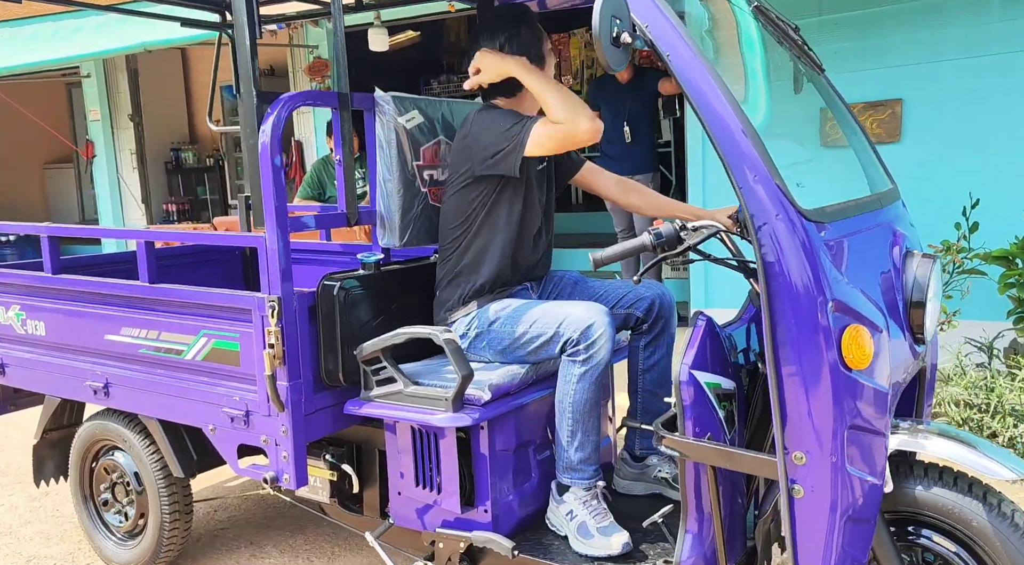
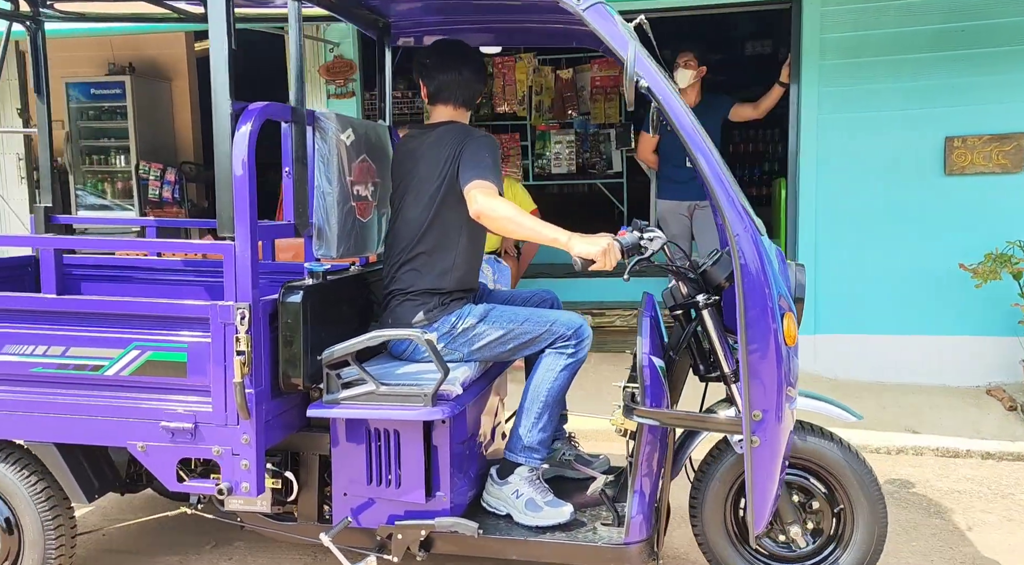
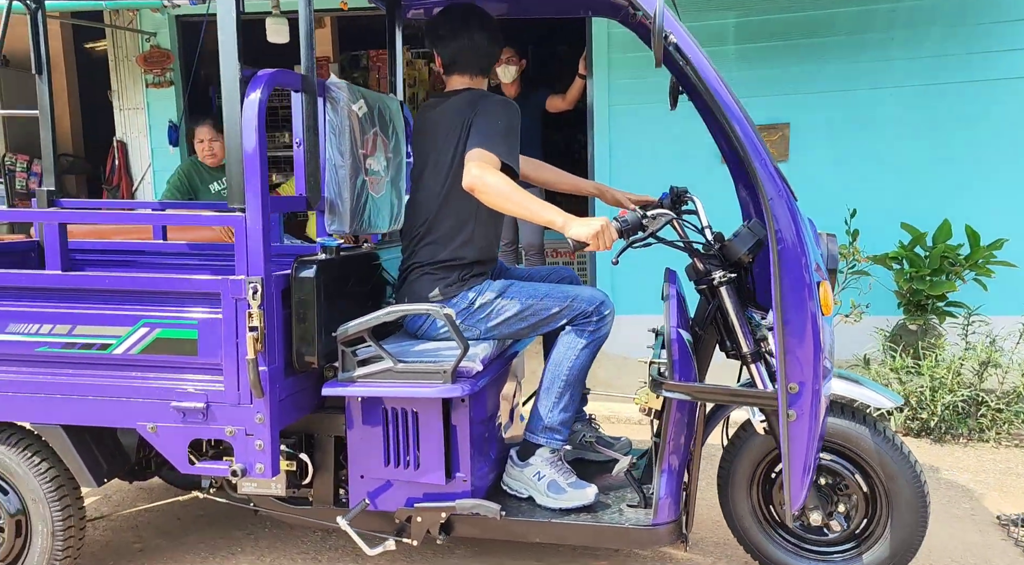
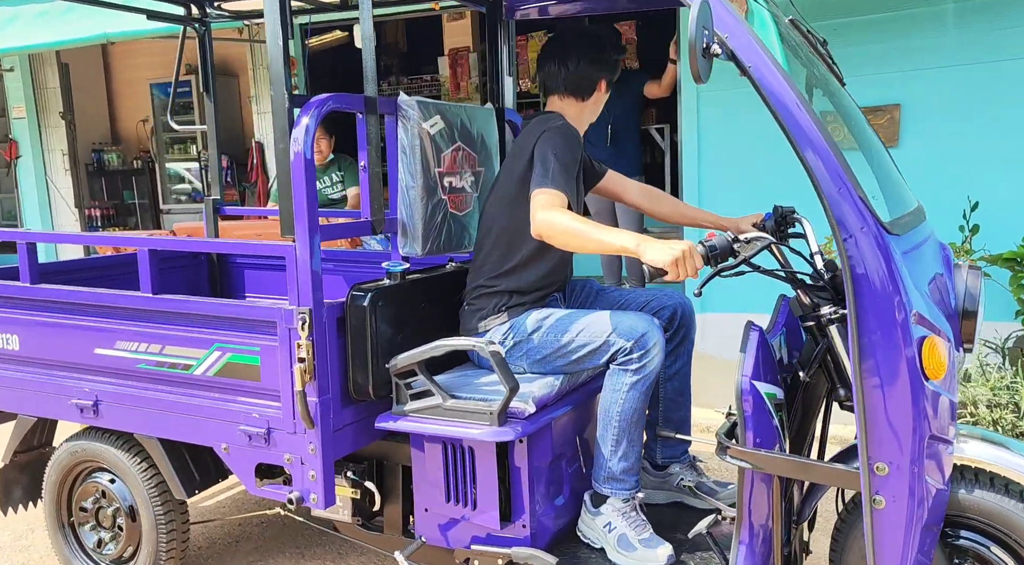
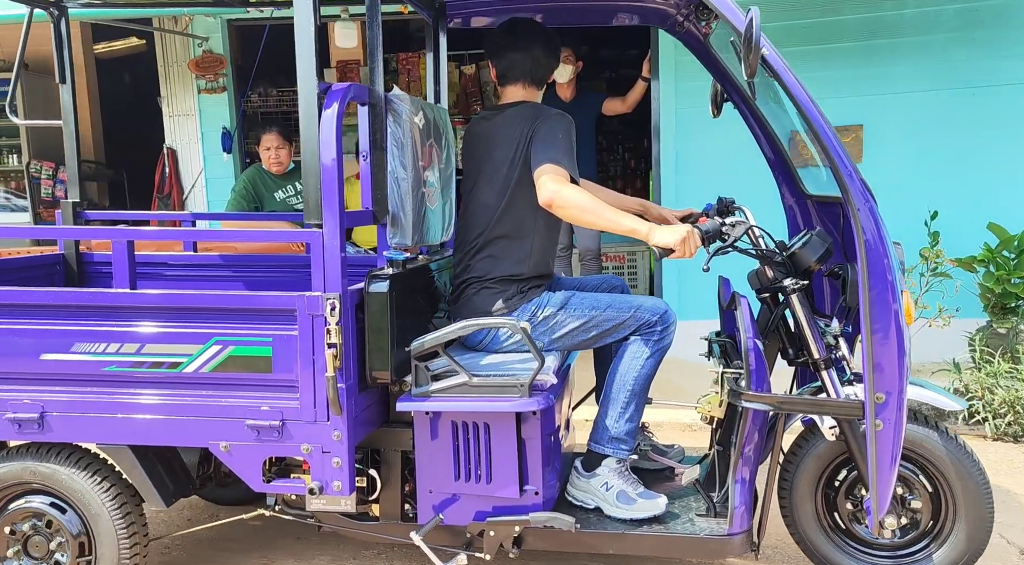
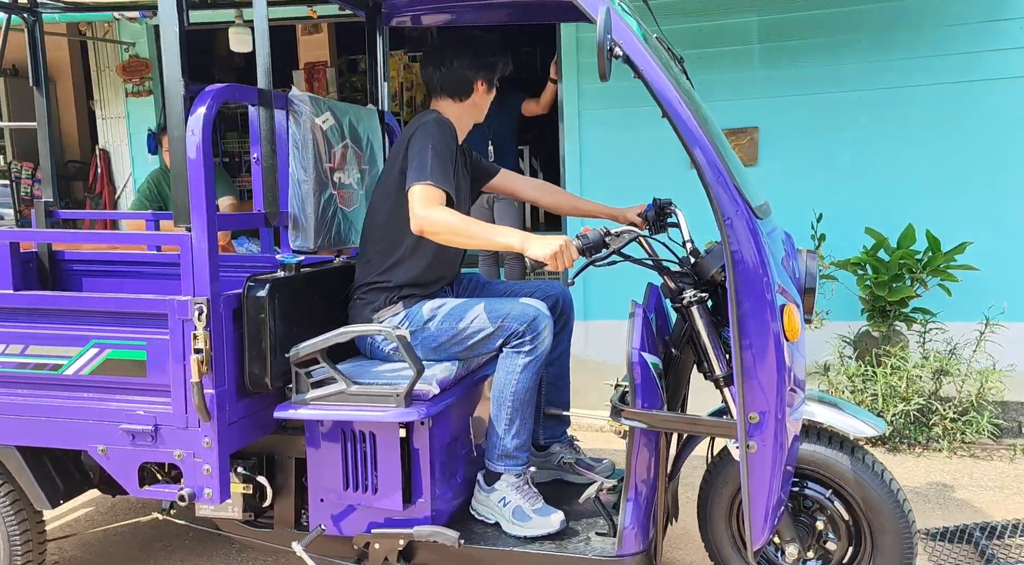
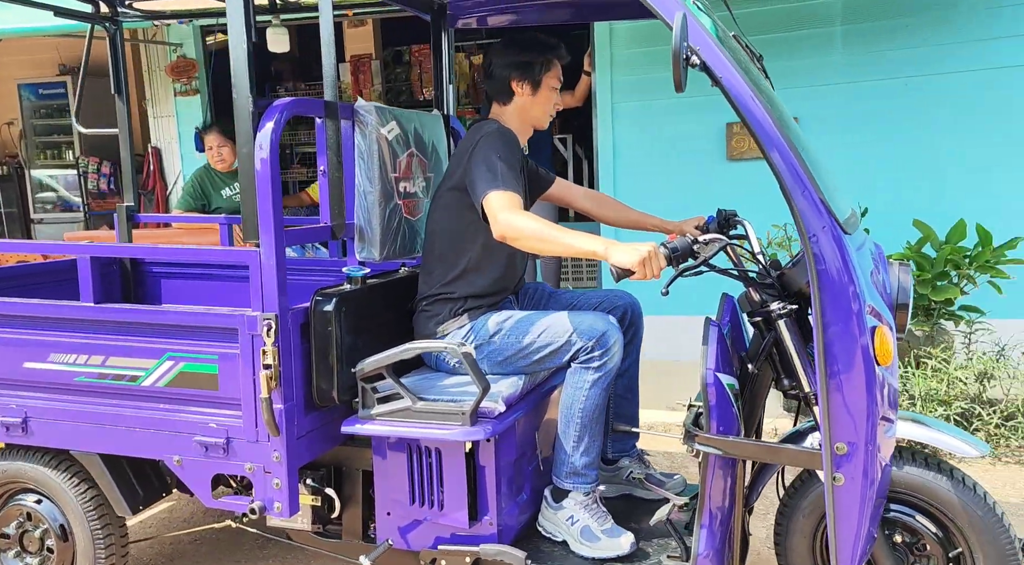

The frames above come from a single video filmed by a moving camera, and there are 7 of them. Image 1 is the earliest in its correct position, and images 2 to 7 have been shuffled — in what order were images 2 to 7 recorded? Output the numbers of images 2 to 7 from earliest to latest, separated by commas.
4, 7, 6, 3, 5, 2
